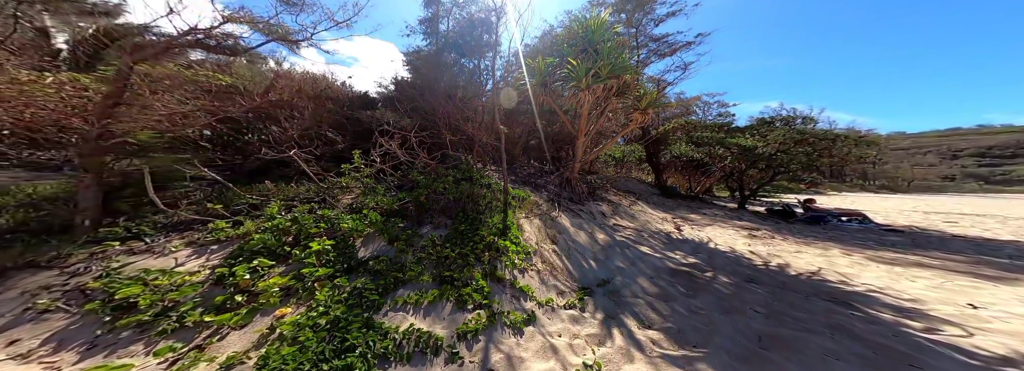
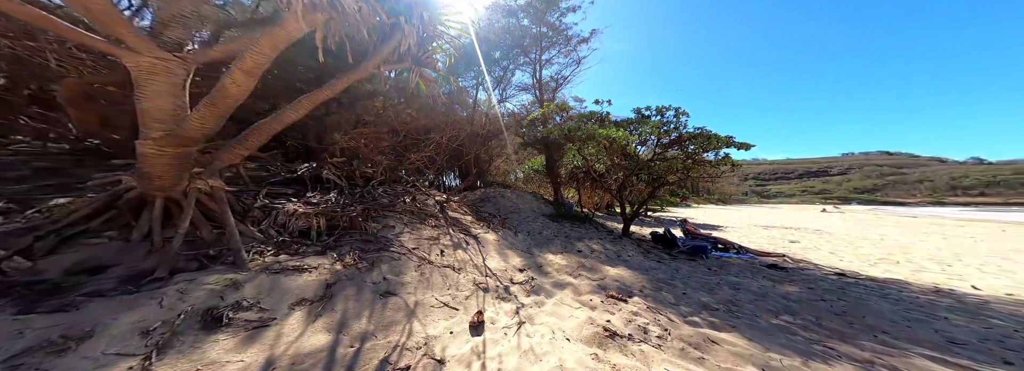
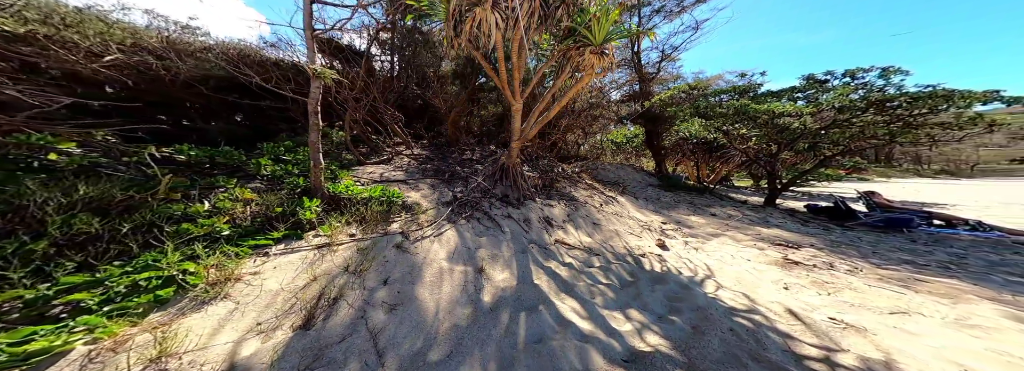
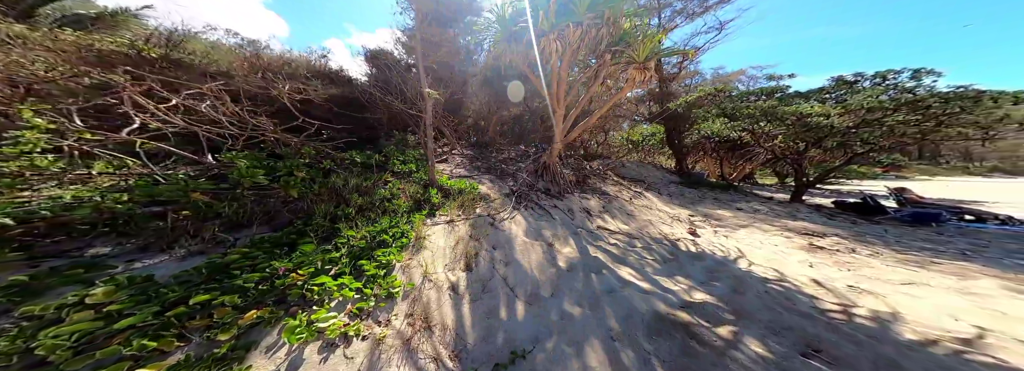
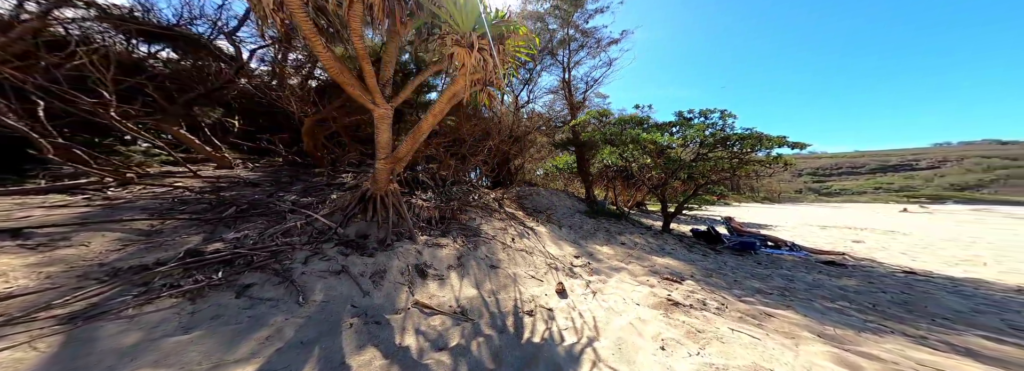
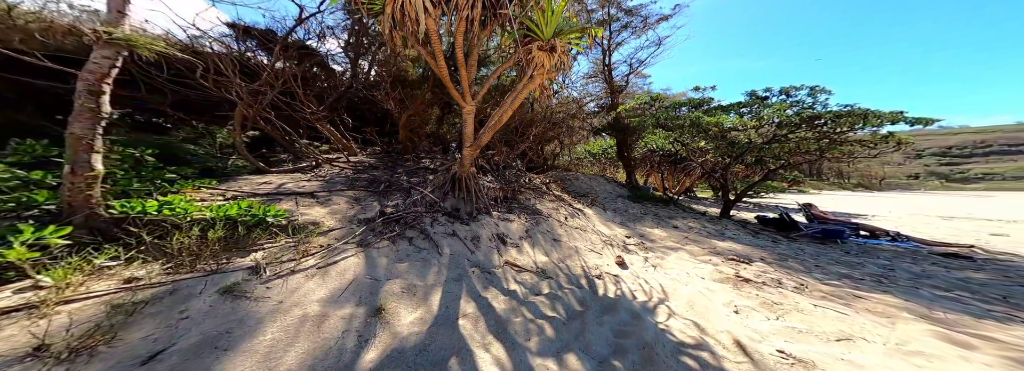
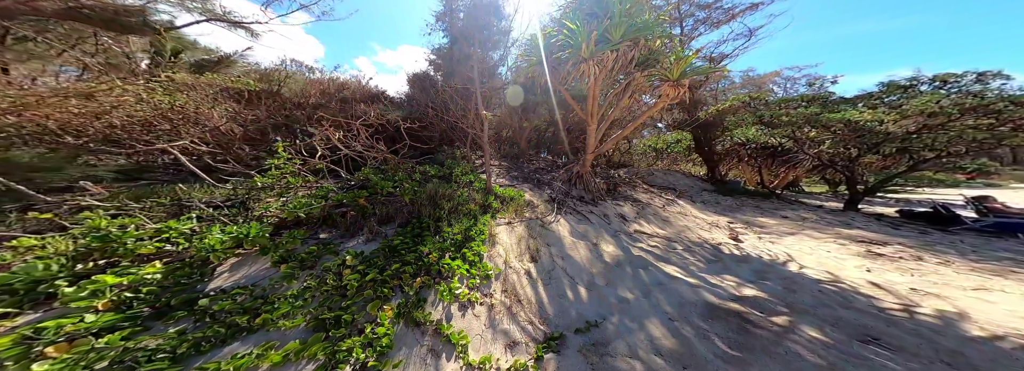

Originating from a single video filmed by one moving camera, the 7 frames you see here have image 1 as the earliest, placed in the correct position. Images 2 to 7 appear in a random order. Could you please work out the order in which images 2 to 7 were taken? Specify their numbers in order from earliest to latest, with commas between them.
7, 4, 3, 6, 5, 2
